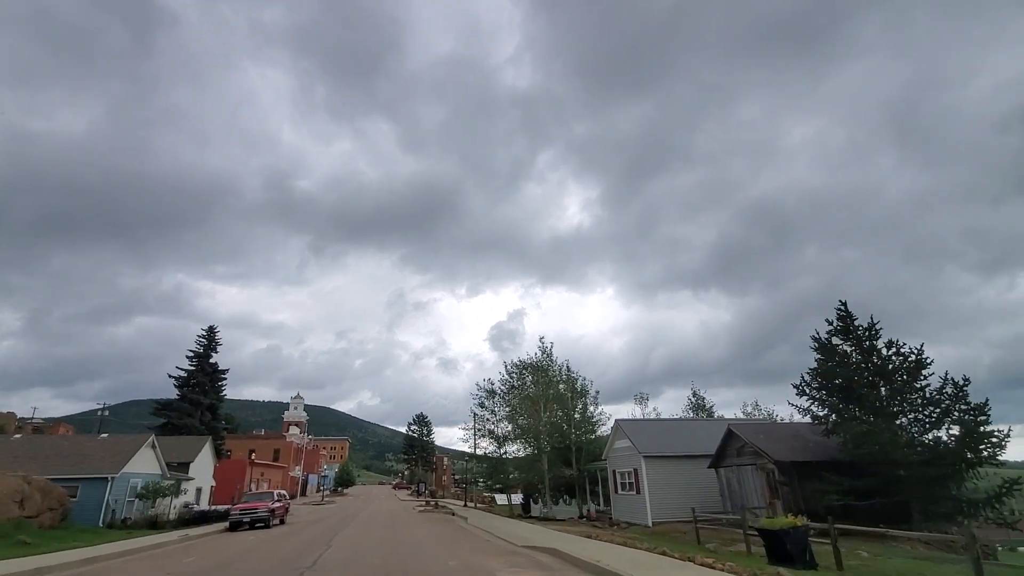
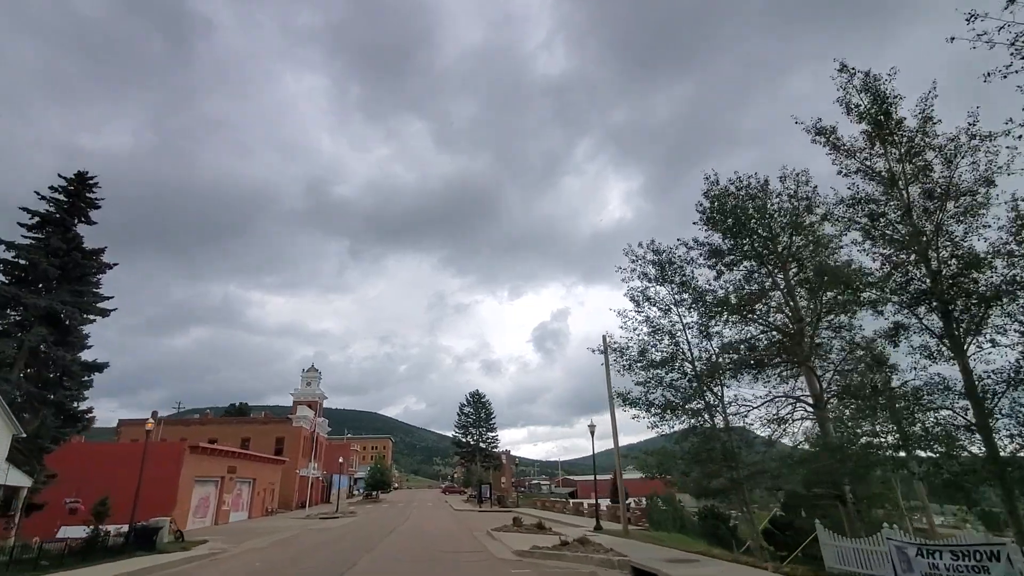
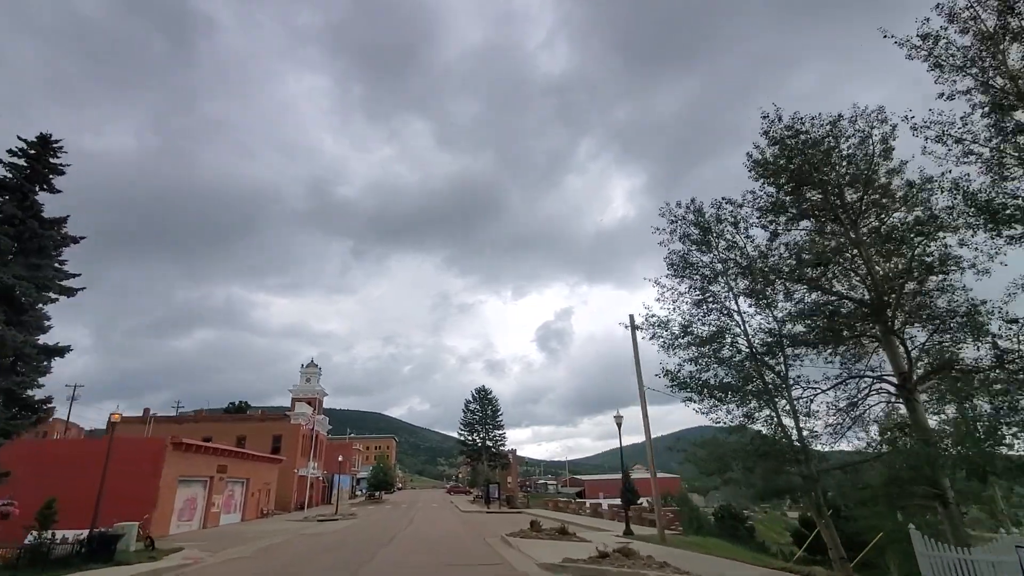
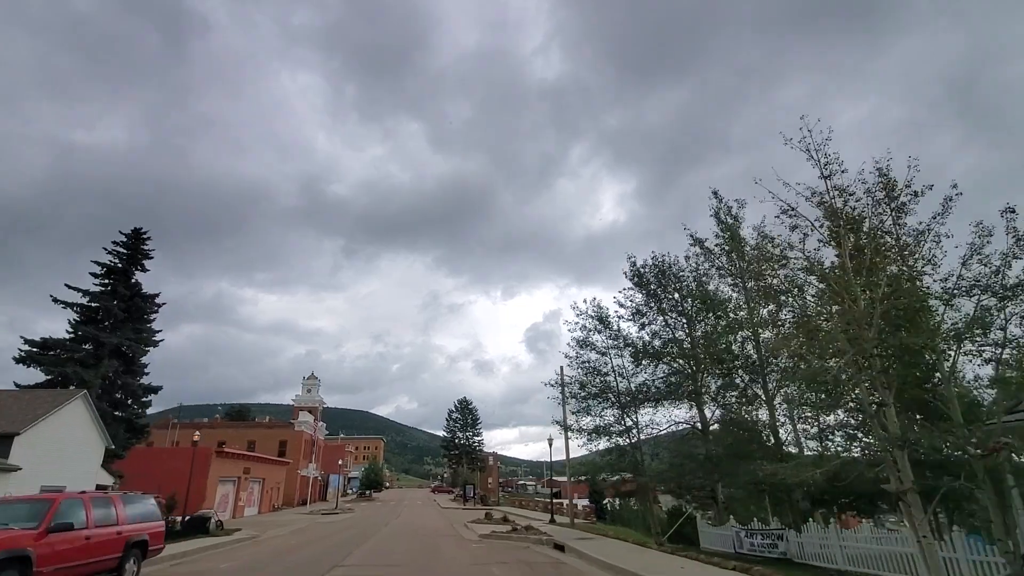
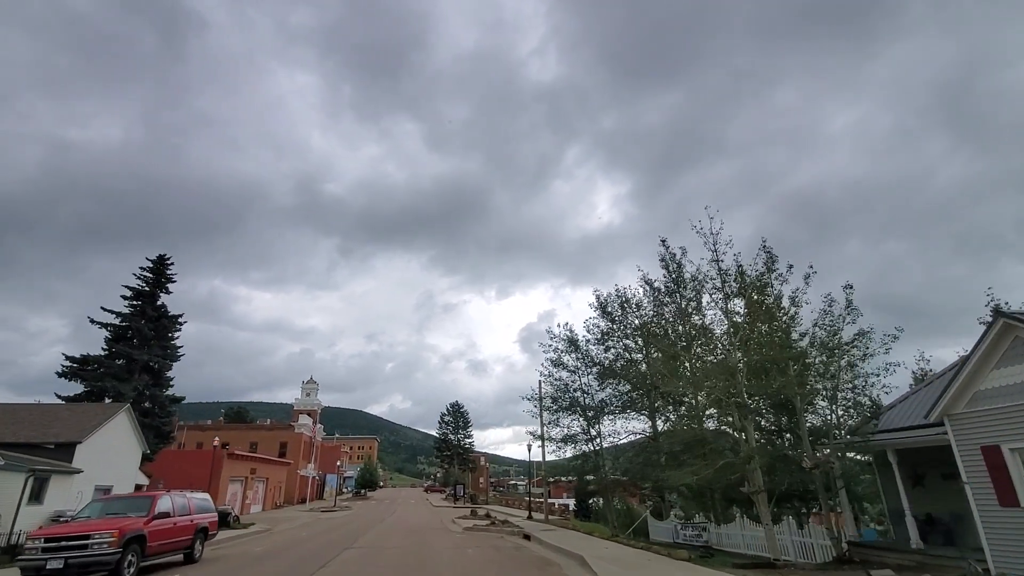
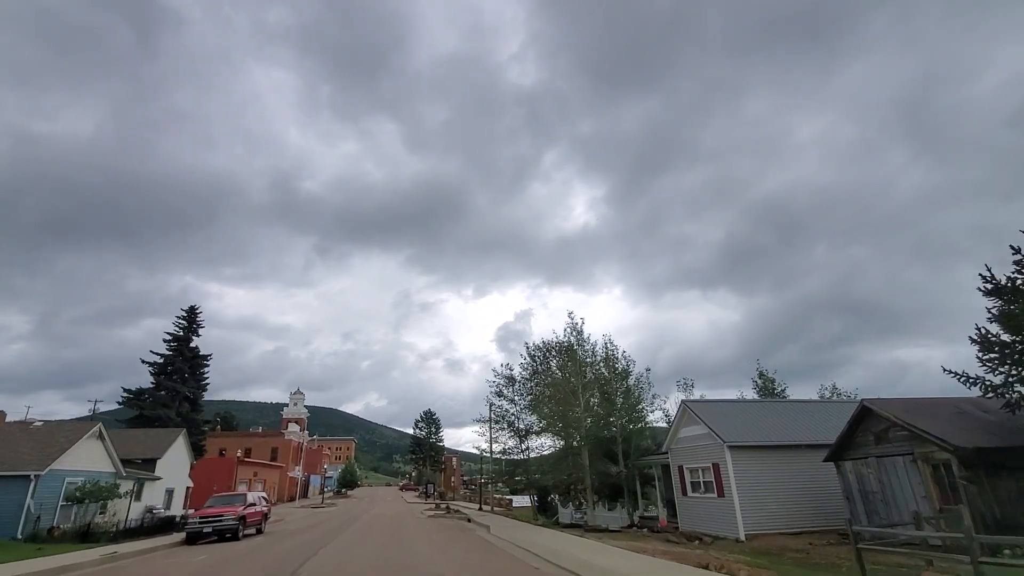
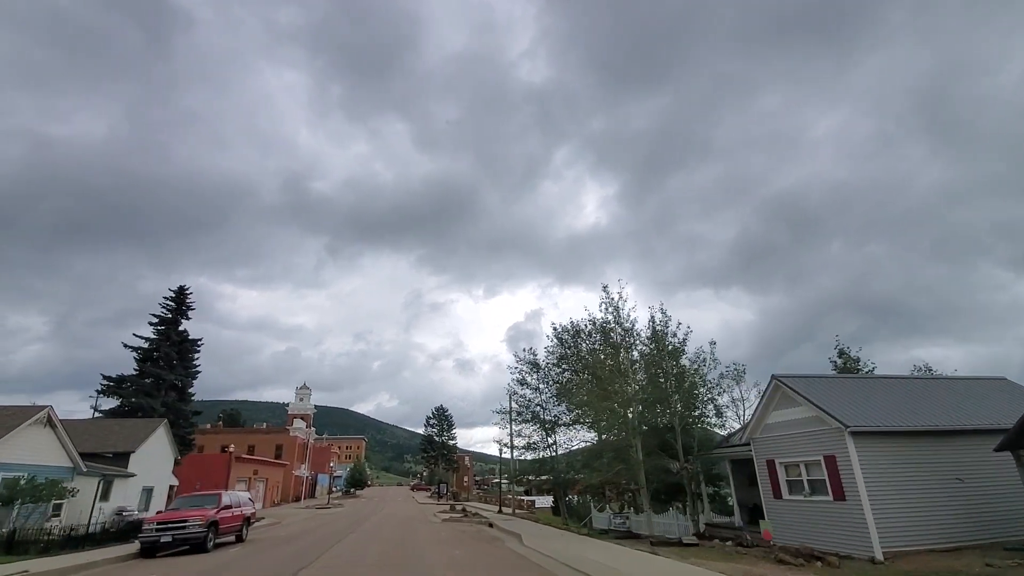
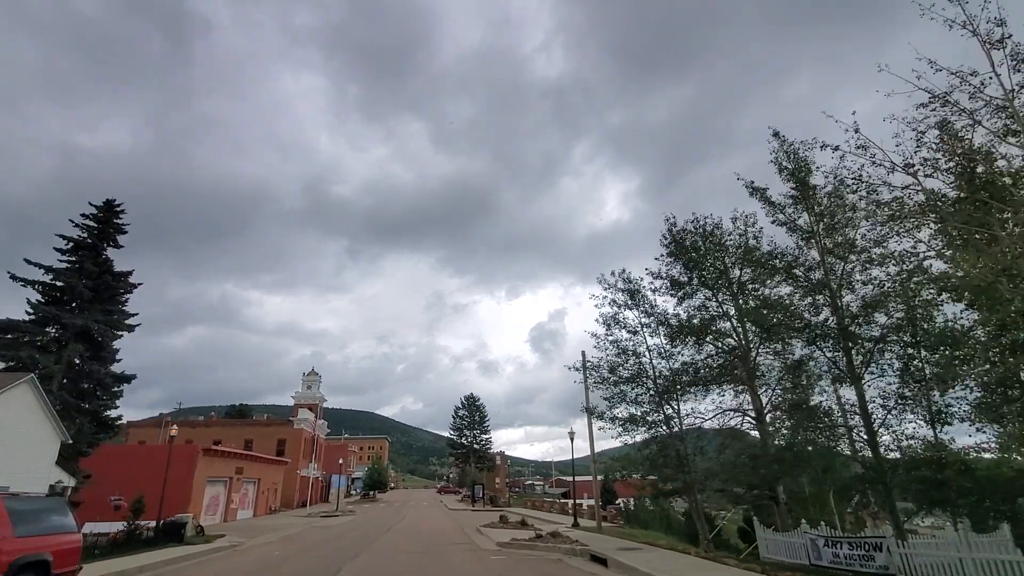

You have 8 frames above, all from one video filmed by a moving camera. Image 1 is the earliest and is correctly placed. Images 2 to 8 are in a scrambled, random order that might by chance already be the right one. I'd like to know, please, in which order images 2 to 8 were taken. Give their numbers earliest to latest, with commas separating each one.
6, 7, 5, 4, 8, 2, 3
